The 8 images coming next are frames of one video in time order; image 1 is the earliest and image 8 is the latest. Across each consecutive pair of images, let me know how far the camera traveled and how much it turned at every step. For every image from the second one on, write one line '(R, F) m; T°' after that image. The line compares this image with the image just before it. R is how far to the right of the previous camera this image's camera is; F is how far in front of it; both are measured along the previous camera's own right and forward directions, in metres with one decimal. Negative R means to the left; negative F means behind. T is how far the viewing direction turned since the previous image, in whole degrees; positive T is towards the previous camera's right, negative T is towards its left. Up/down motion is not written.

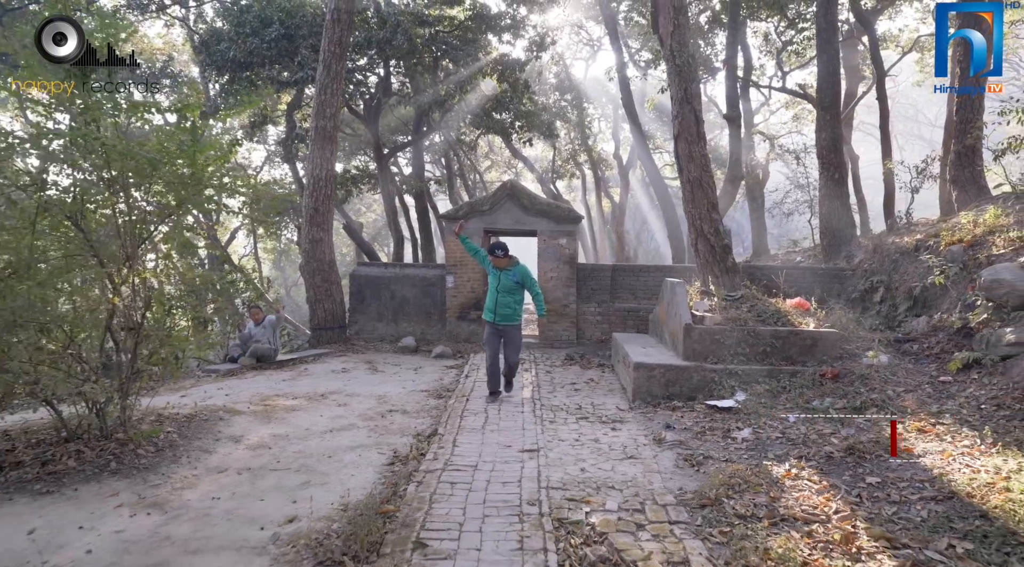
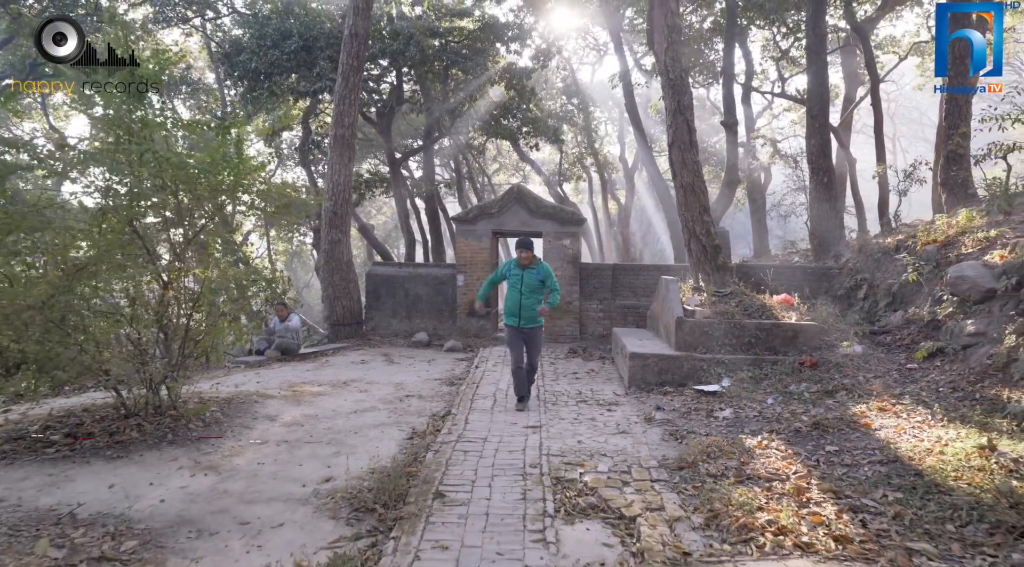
(0.0, -0.7) m; -1°
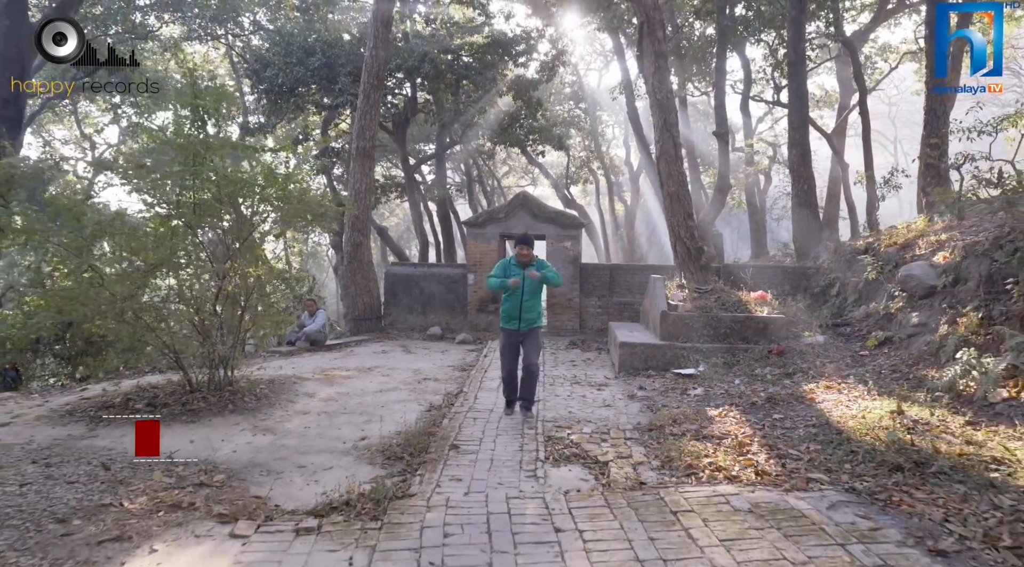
(+0.1, -1.1) m; -1°
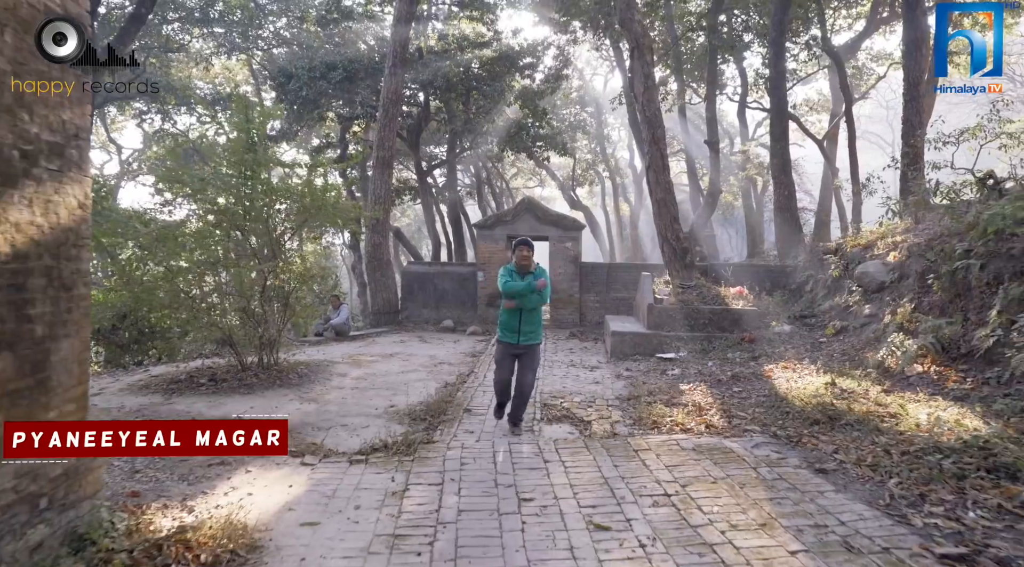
(+0.1, -1.3) m; -1°
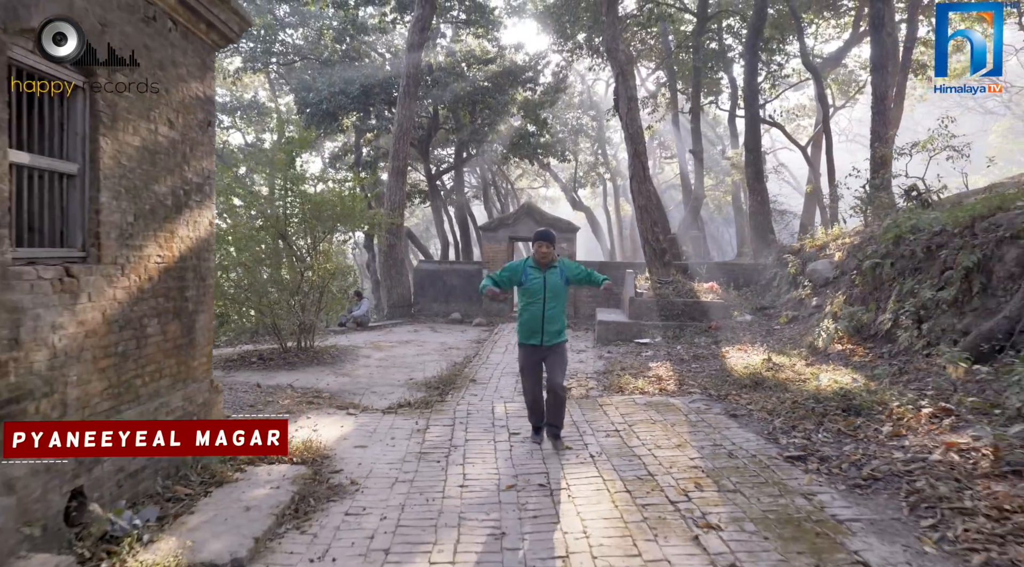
(+0.1, -1.6) m; -1°
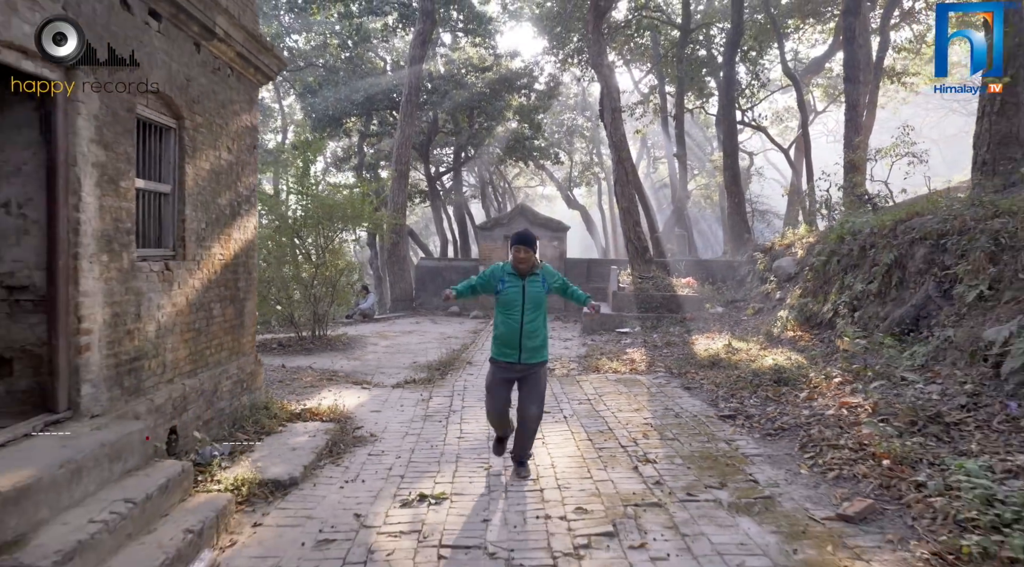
(+0.1, -1.2) m; 0°
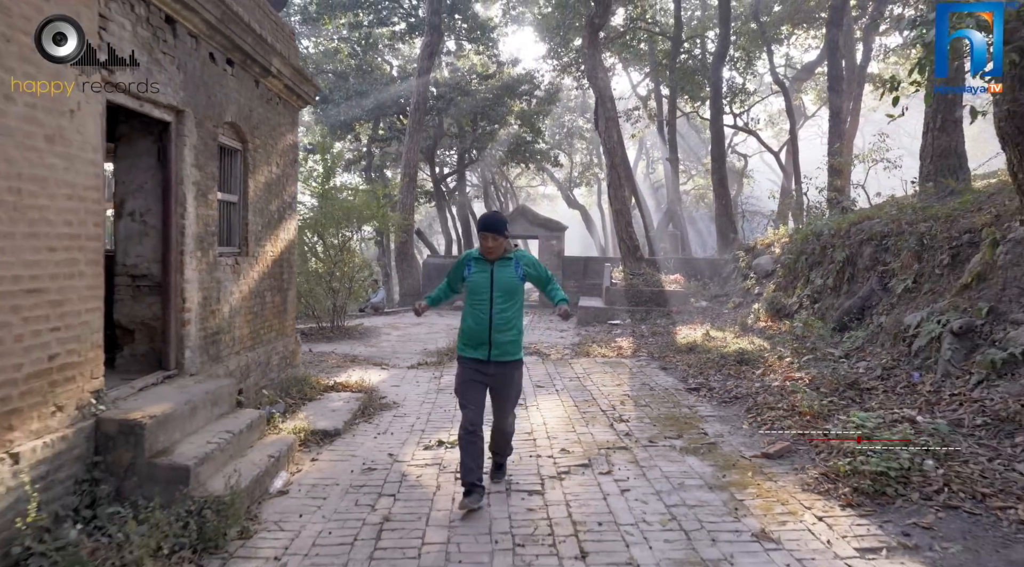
(0.0, -1.1) m; 0°
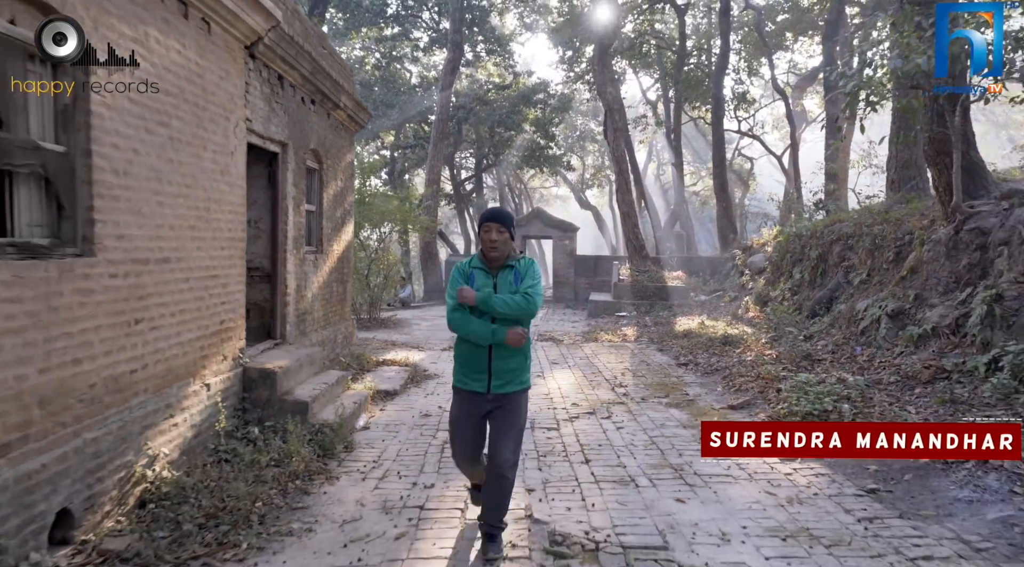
(-0.1, -1.5) m; -1°
